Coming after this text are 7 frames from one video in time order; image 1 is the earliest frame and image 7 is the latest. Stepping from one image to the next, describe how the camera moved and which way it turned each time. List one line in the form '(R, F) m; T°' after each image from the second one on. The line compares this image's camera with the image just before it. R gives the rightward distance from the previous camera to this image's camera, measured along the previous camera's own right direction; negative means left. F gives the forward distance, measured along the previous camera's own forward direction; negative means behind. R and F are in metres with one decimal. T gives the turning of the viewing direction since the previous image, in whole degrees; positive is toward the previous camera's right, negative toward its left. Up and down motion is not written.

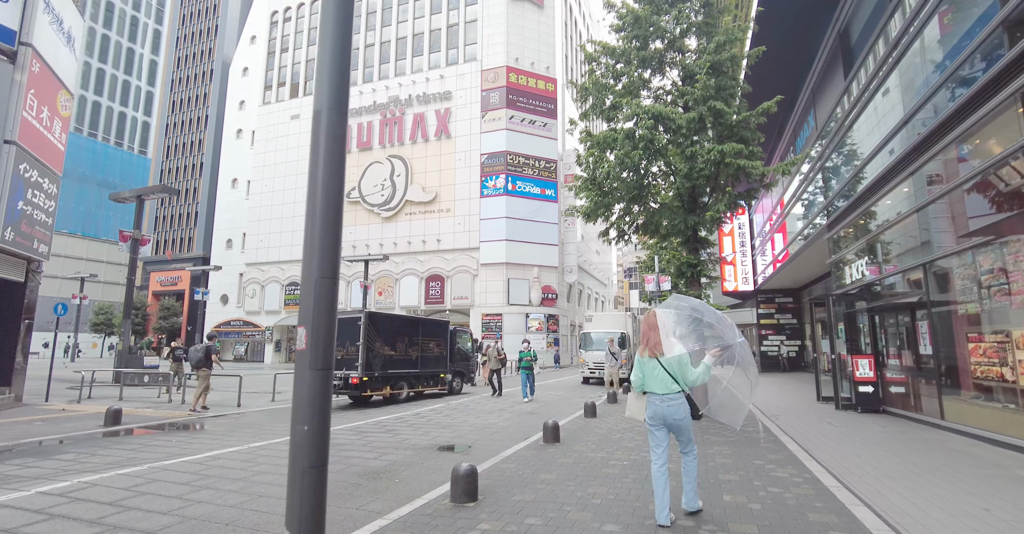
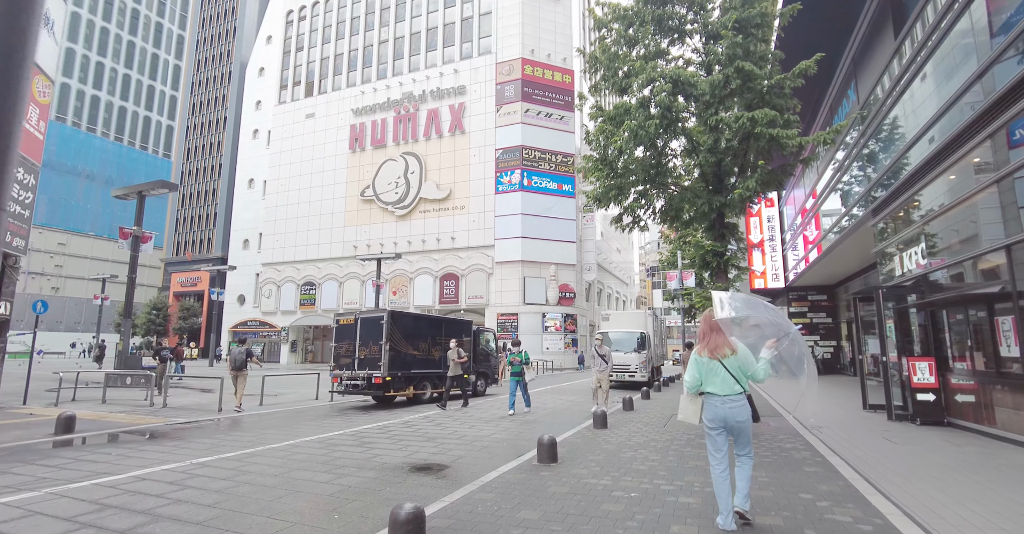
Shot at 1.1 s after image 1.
(+0.4, +1.2) m; -2°
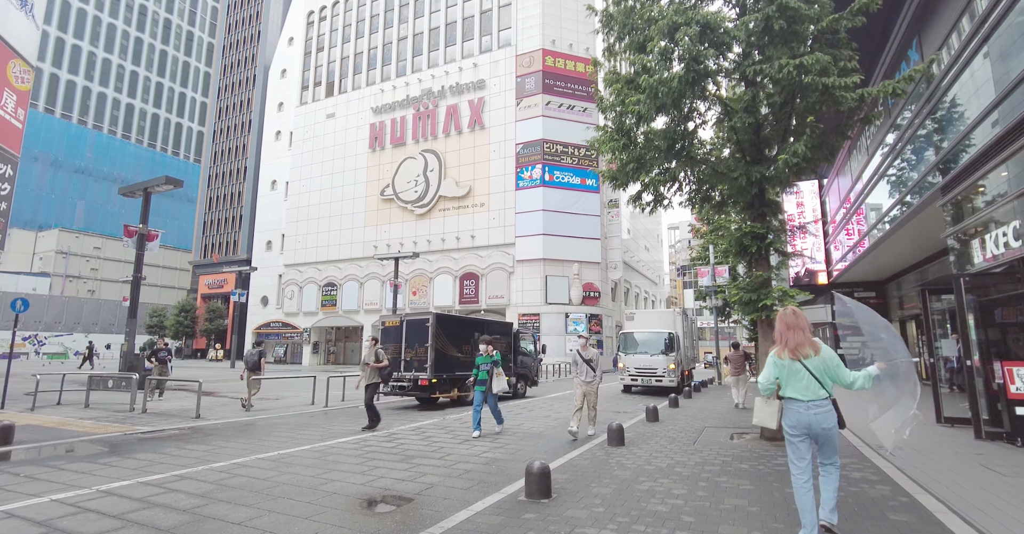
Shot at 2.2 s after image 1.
(+0.5, +1.4) m; -3°
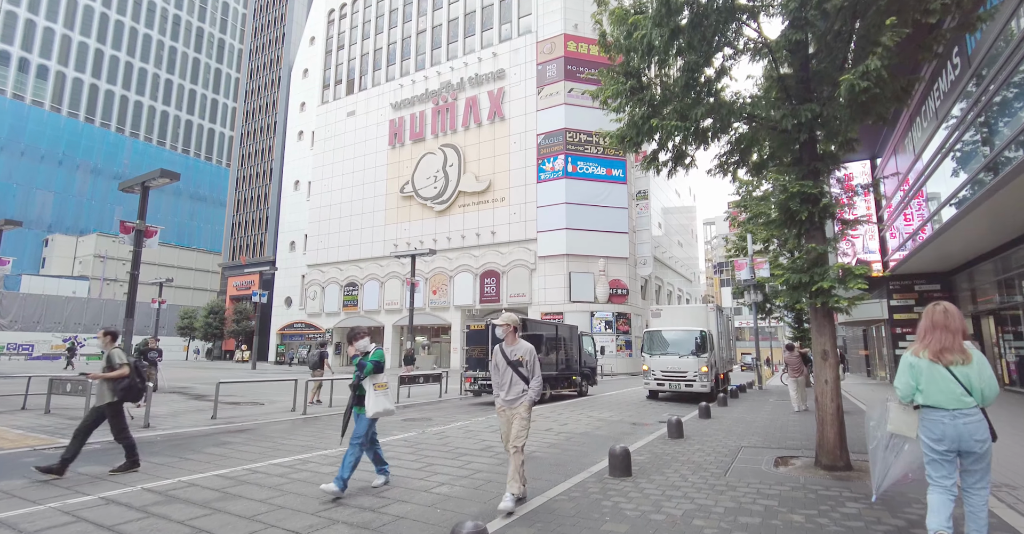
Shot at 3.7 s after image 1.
(+0.7, +1.8) m; -4°
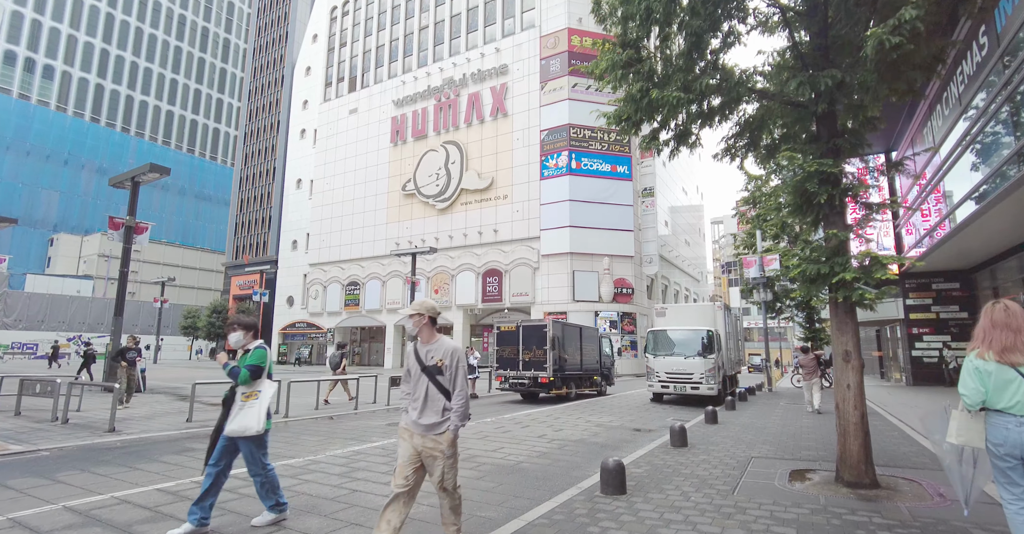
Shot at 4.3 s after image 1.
(+0.3, +0.7) m; -1°
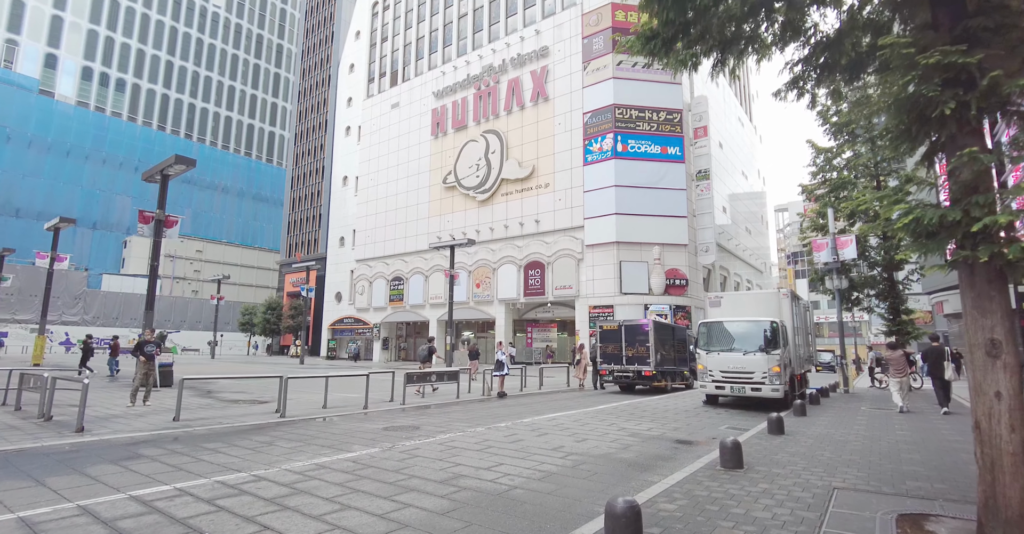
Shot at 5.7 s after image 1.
(+0.6, +1.6) m; -6°
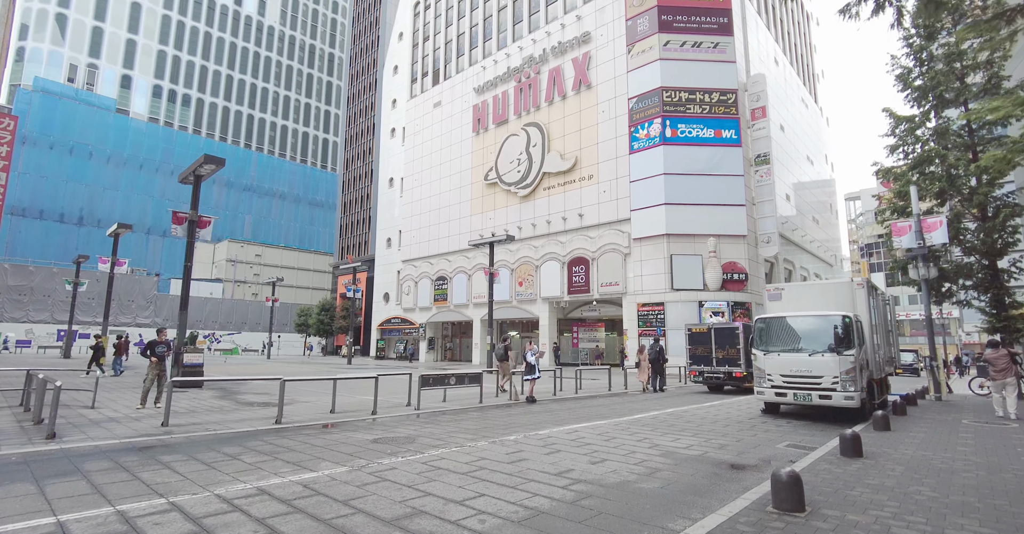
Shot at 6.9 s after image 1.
(+0.7, +1.3) m; -6°
